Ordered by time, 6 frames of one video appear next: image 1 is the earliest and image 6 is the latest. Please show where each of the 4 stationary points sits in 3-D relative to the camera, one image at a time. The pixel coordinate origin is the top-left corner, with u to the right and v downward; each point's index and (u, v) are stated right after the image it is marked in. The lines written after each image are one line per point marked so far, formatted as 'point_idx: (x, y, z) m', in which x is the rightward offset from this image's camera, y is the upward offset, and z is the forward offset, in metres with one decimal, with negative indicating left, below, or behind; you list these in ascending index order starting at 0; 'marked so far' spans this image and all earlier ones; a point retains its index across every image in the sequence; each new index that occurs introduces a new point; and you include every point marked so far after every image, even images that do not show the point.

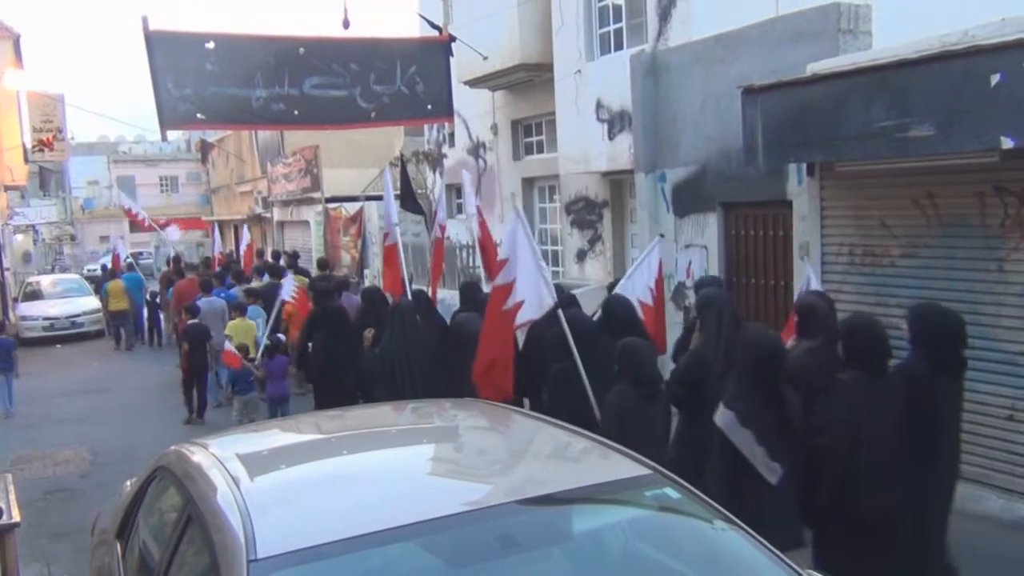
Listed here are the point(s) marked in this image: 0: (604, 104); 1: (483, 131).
0: (+1.3, +2.5, +13.4) m
1: (-0.4, +2.8, +16.7) m
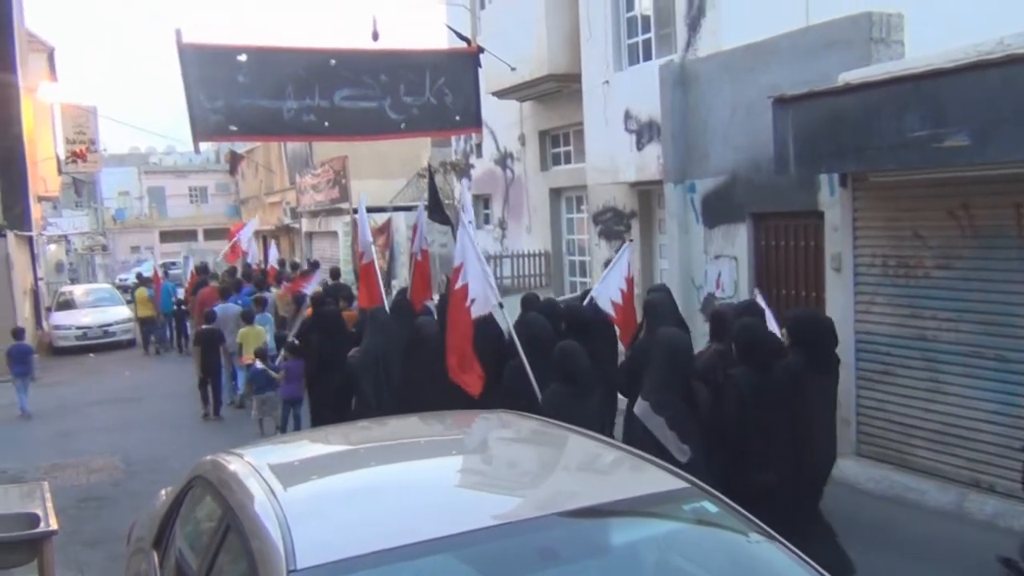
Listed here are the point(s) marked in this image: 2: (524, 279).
0: (+1.6, +2.3, +13.3) m
1: (0.0, +2.6, +16.7) m
2: (+0.2, +0.1, +16.3) m
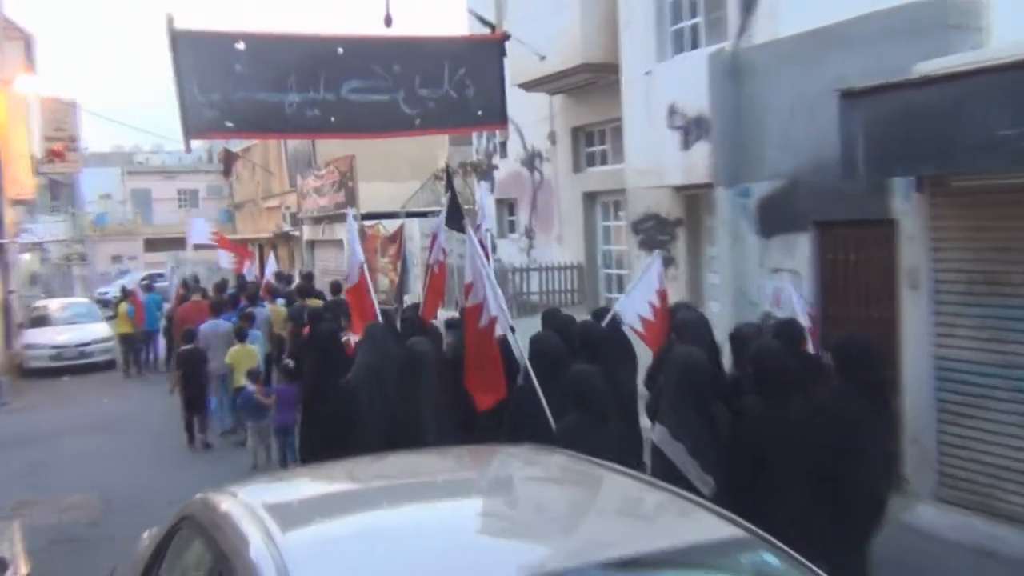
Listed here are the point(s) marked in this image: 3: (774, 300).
0: (+2.0, +2.1, +11.8) m
1: (+0.5, +2.3, +15.3) m
2: (+0.6, -0.1, +14.8) m
3: (+2.9, -0.1, +11.1) m
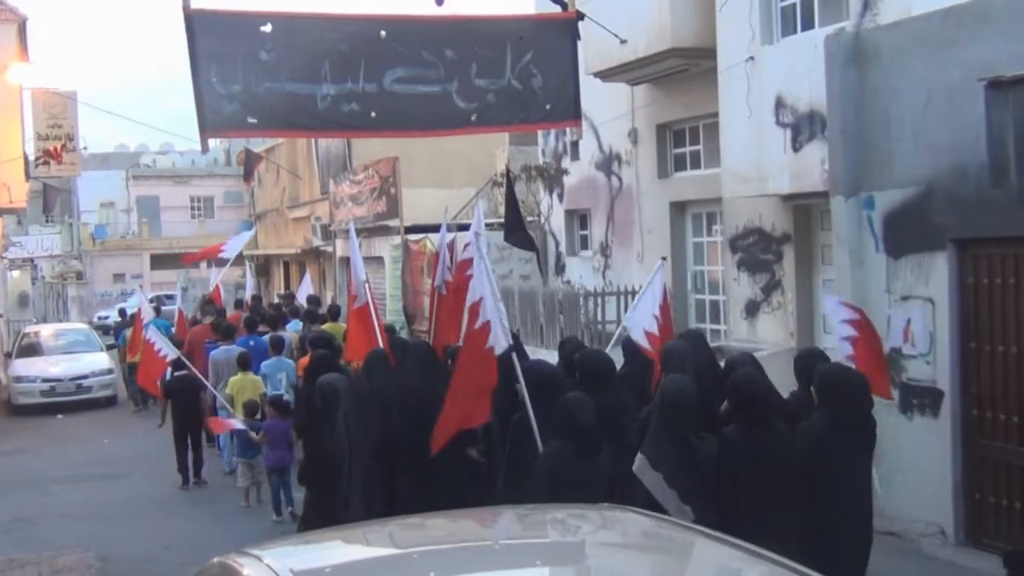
0: (+2.7, +1.8, +9.9) m
1: (+1.4, +2.0, +13.4) m
2: (+1.5, -0.4, +12.9) m
3: (+3.6, -0.4, +9.1) m
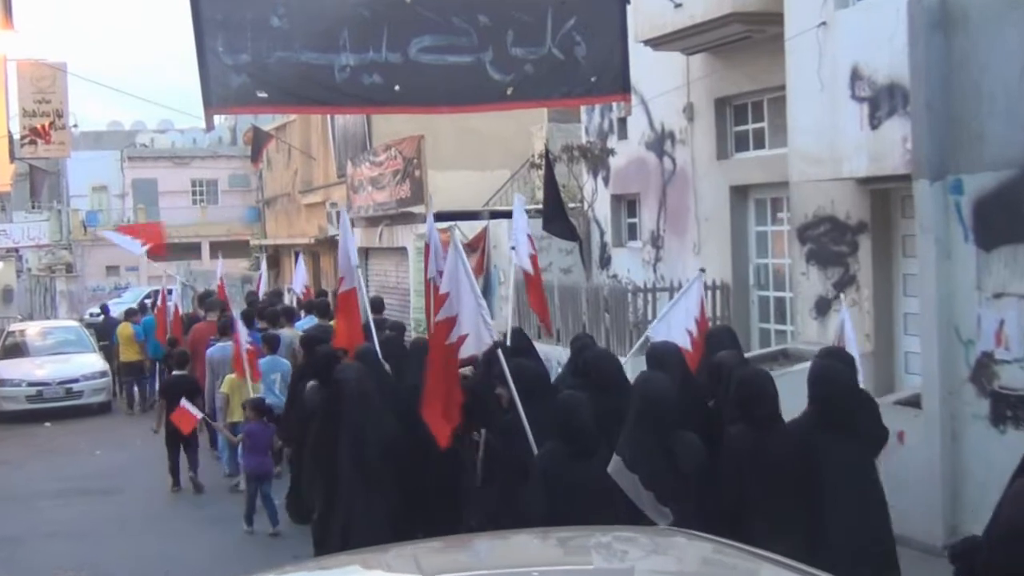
0: (+3.1, +1.9, +8.8) m
1: (+1.8, +2.1, +12.3) m
2: (+1.9, -0.4, +11.8) m
3: (+3.9, -0.4, +8.0) m
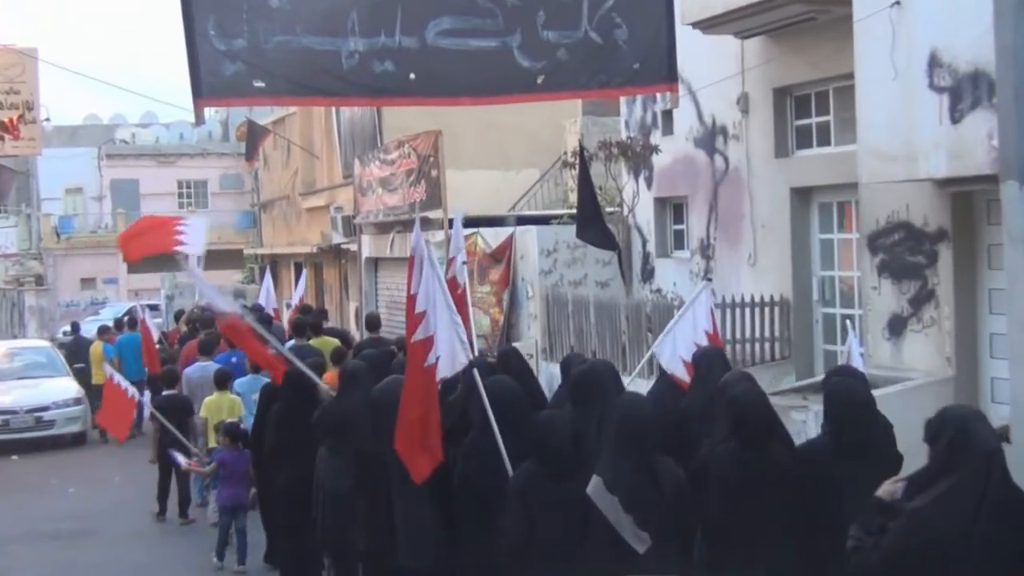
0: (+3.3, +1.8, +7.8) m
1: (+2.0, +1.9, +11.3) m
2: (+2.1, -0.5, +10.8) m
3: (+4.1, -0.5, +7.0) m
